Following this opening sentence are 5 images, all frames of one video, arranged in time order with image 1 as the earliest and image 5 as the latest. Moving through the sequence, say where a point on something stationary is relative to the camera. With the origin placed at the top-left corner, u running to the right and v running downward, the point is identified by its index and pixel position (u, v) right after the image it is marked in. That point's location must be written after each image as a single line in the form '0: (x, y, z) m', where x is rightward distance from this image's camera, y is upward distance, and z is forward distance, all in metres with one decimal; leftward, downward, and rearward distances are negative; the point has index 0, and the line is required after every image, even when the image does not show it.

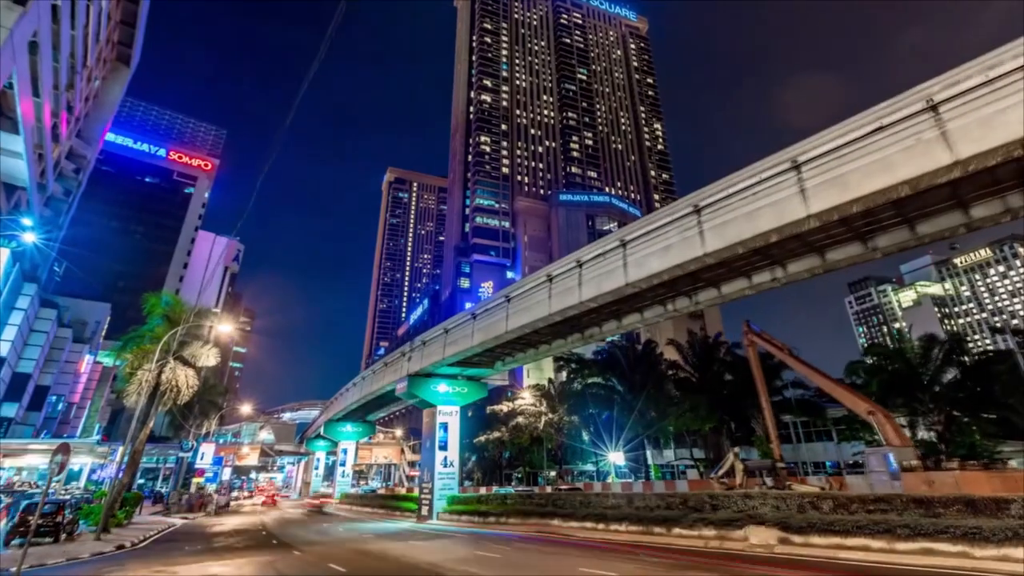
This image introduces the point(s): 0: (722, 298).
0: (+7.3, -0.1, +18.3) m
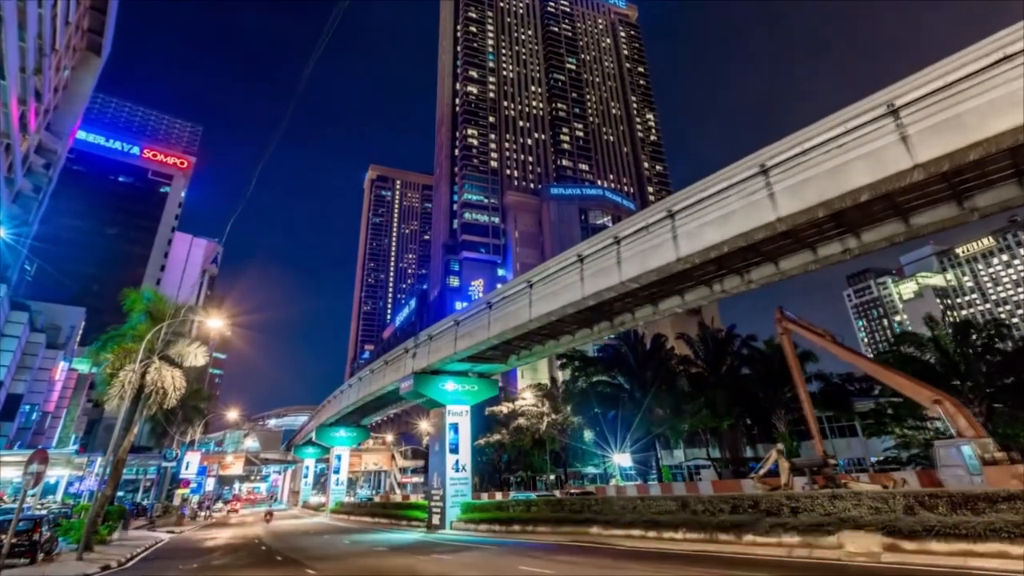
0: (+8.5, +0.5, +16.8) m
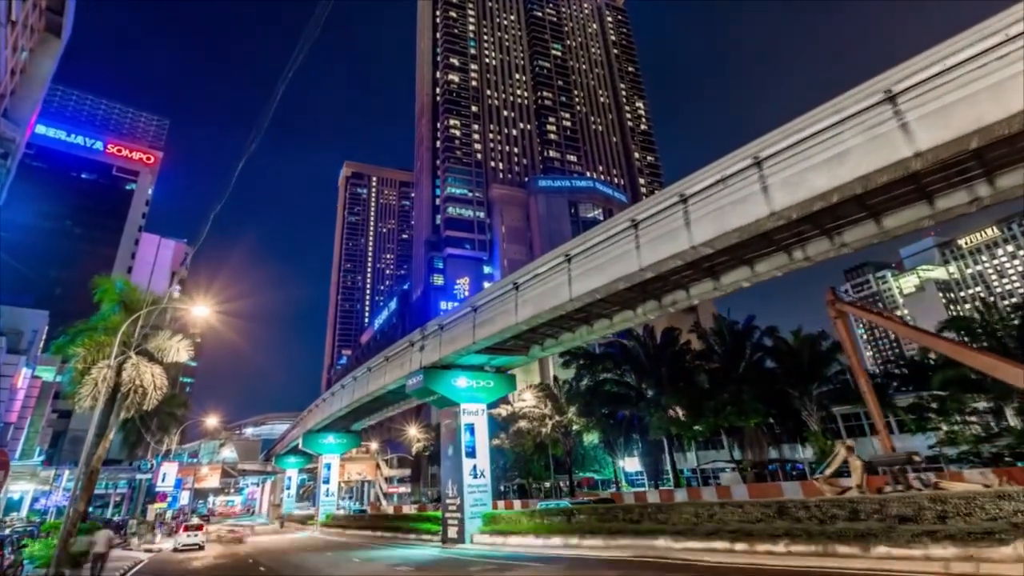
0: (+10.2, +1.3, +14.8) m
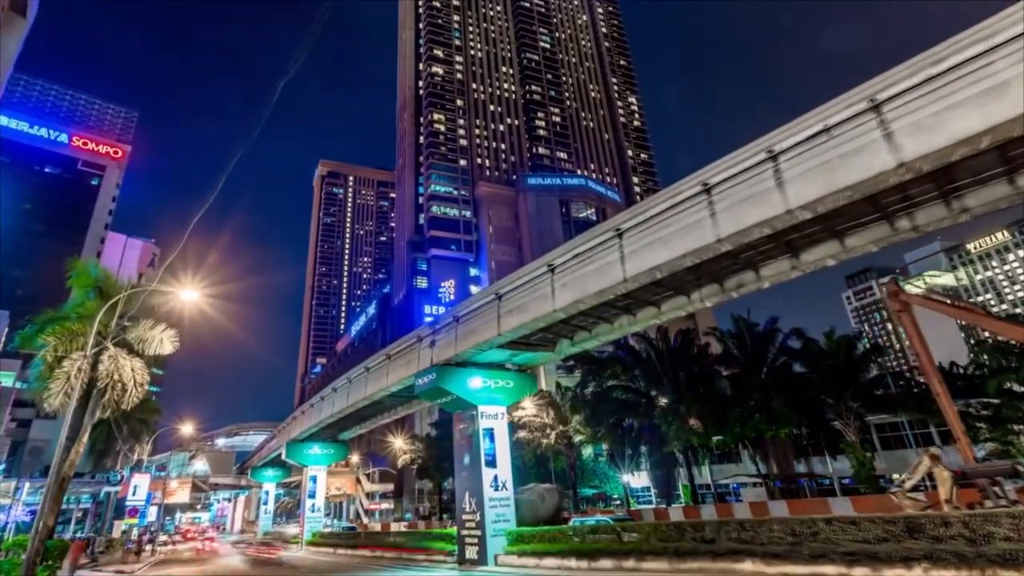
0: (+12.0, +2.0, +12.6) m
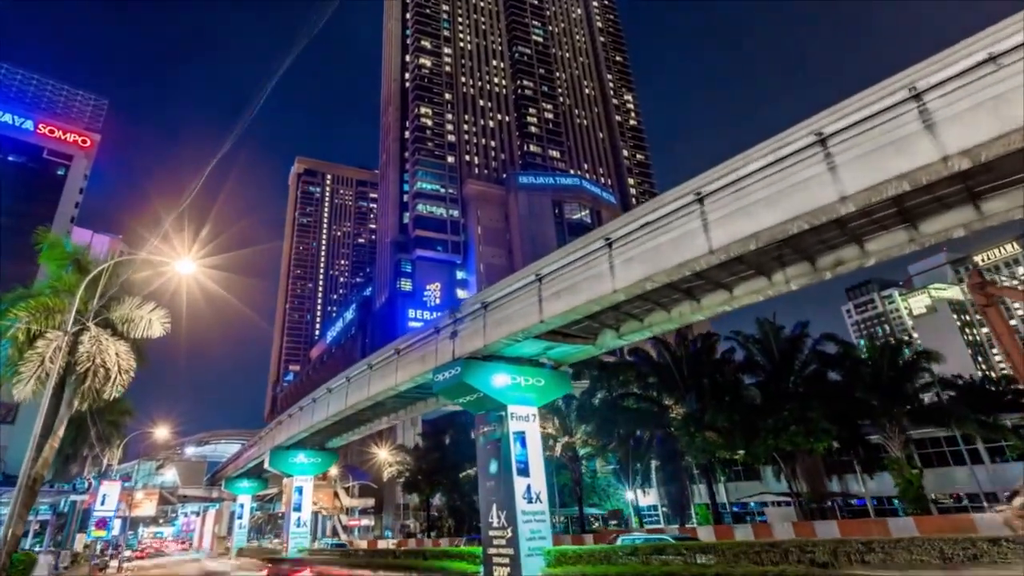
0: (+14.2, +2.4, +10.9) m
